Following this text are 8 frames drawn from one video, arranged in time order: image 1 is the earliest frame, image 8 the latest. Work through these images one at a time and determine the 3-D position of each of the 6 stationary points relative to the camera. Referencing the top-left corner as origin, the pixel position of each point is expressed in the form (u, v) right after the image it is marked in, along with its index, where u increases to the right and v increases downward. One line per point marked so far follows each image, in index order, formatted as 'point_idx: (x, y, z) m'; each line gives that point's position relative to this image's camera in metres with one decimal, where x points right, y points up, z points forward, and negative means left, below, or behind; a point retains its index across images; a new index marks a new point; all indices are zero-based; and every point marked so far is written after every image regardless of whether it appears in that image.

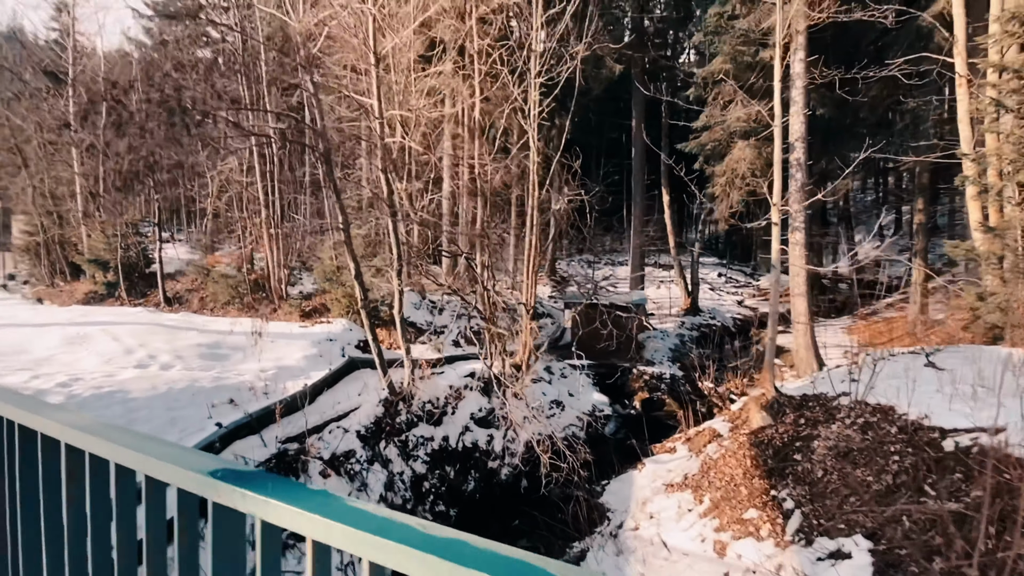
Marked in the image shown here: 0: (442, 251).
0: (-1.6, +0.9, +11.4) m
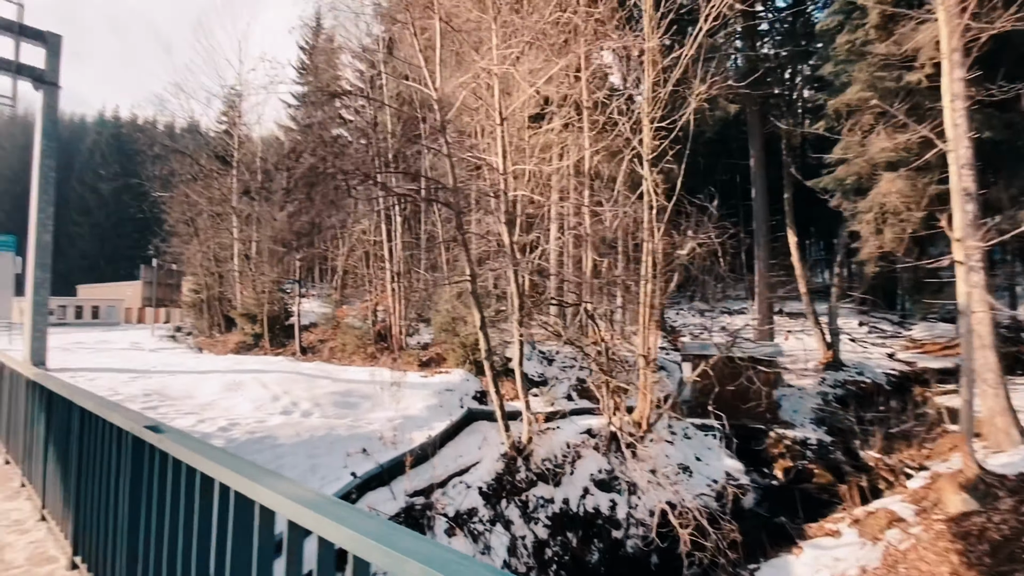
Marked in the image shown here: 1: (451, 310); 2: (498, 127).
0: (+1.1, -0.3, +11.1) m
1: (-1.8, -0.6, +14.5) m
2: (-0.3, +3.4, +10.2) m
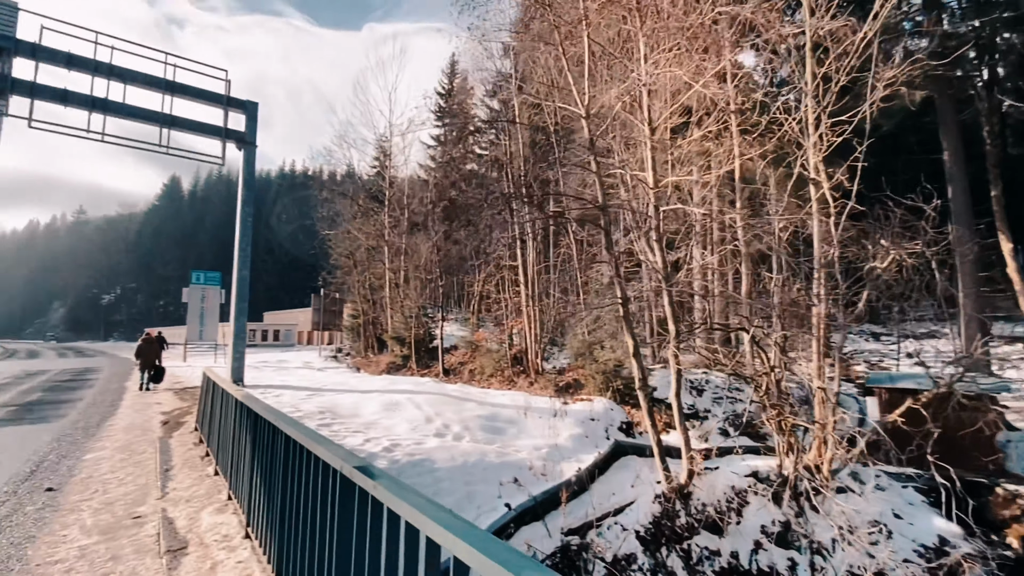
0: (+4.3, -0.8, +10.0) m
1: (+2.3, -1.3, +14.0) m
2: (+2.6, +3.0, +9.6) m
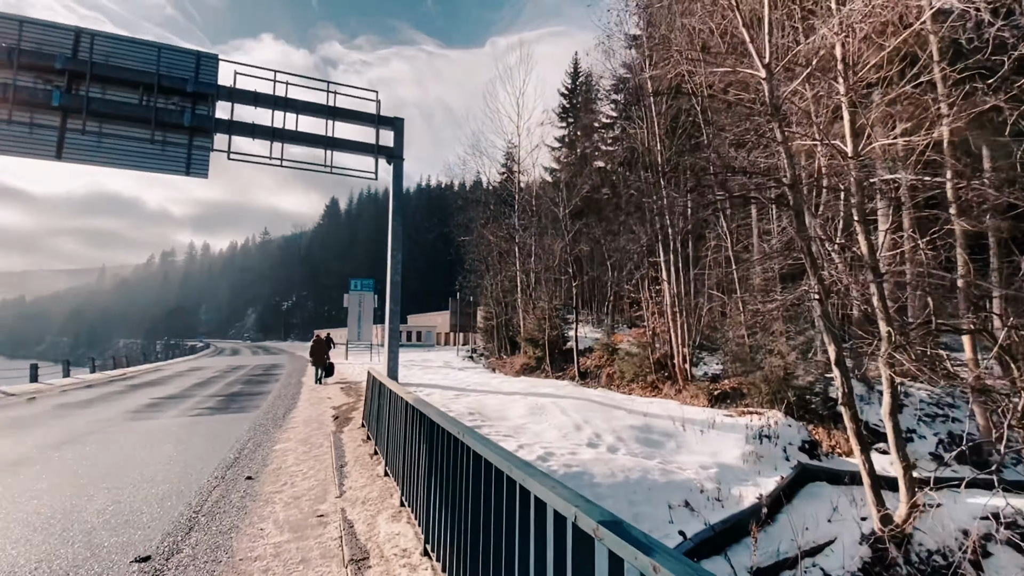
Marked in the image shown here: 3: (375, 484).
0: (+7.1, -0.6, +8.0) m
1: (+6.2, -1.2, +12.4) m
2: (+5.3, +3.1, +8.0) m
3: (-1.4, -2.1, +5.0) m
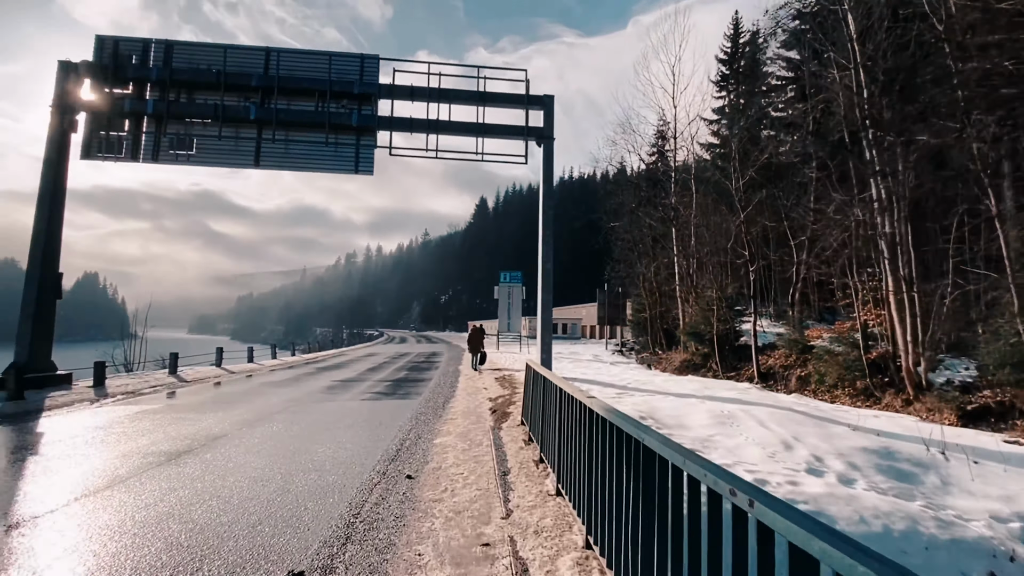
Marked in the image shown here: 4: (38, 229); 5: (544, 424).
0: (+9.2, -0.3, +4.4) m
1: (+9.7, -0.8, +8.8) m
2: (+7.5, +3.4, +4.9) m
3: (+0.3, -1.8, +4.1) m
4: (-11.8, +1.5, +12.0) m
5: (+0.4, -1.6, +5.8) m
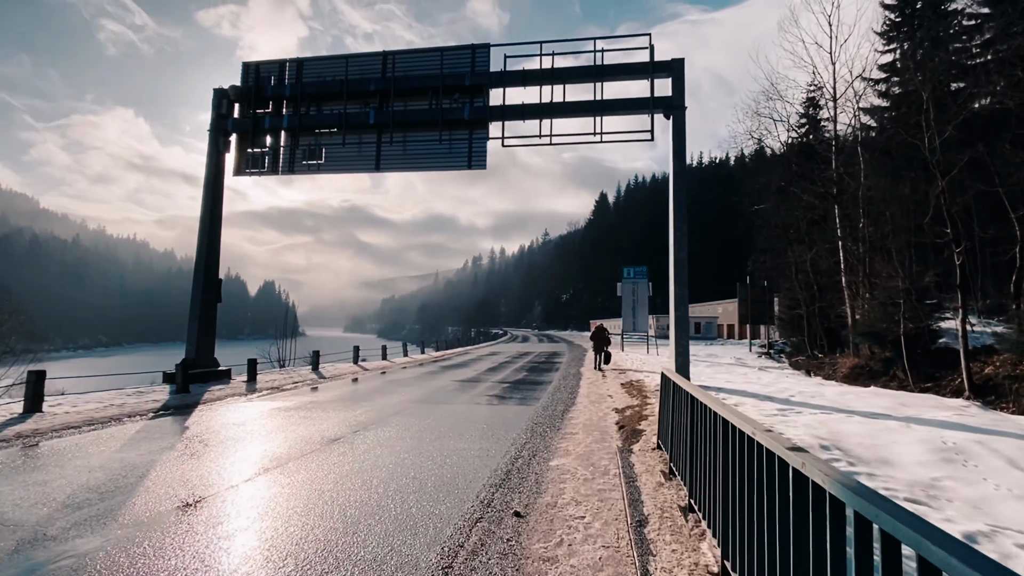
0: (+9.8, 0.0, +0.8) m
1: (+11.4, -0.5, +5.0) m
2: (+8.2, +3.7, +1.8) m
3: (+1.1, -1.7, +2.8) m
4: (-8.7, +1.3, +13.4) m
5: (+1.6, -1.5, +4.4) m
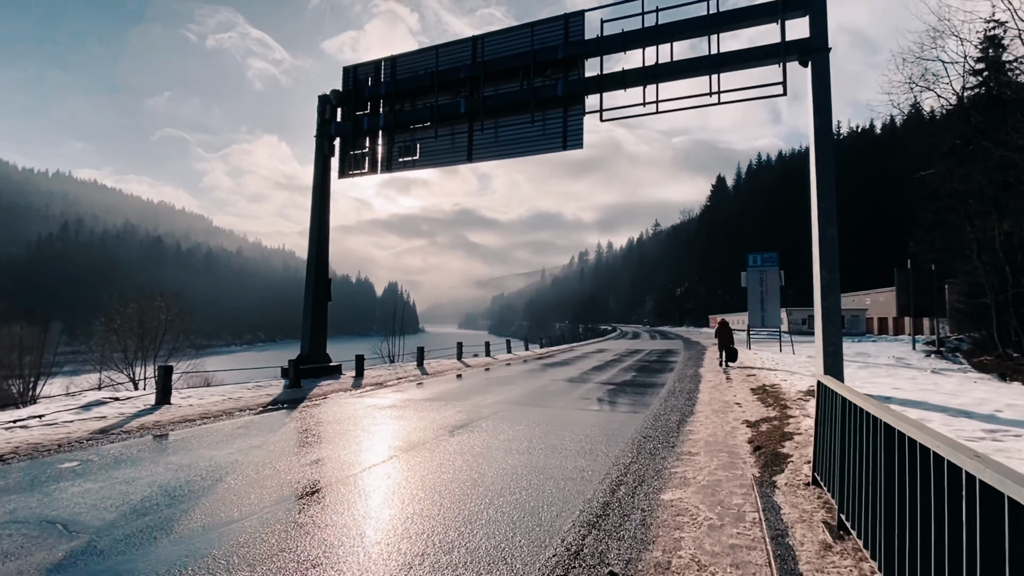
0: (+9.4, +0.4, -2.4) m
1: (+11.9, -0.1, +1.4) m
2: (+8.0, +4.0, -1.1) m
3: (+1.4, -1.6, +1.5) m
4: (-5.9, +1.4, +14.0) m
5: (+2.3, -1.4, +3.0) m
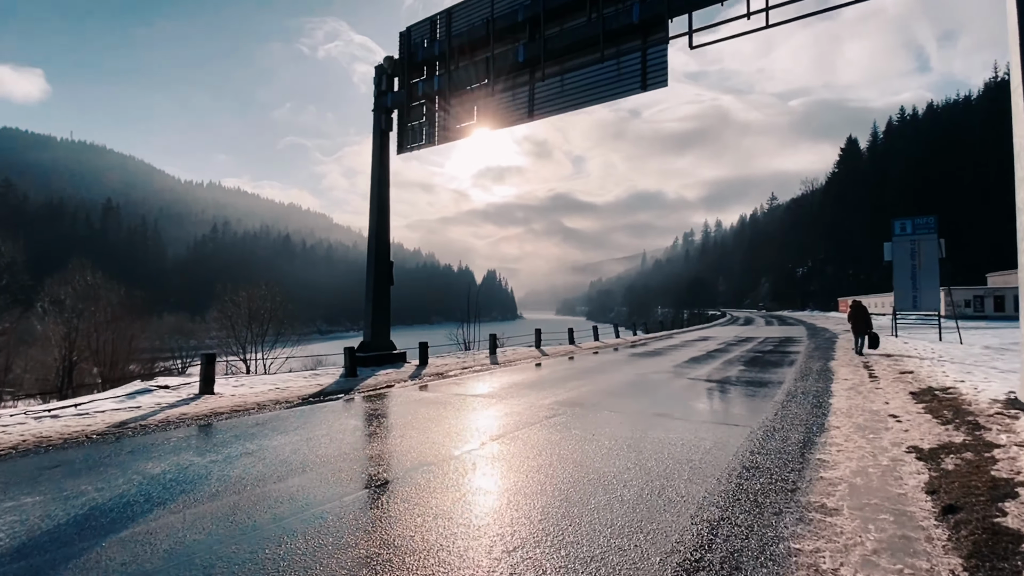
0: (+7.8, +0.6, -5.9) m
1: (+11.0, +0.3, -2.7) m
2: (+6.5, +4.2, -4.4) m
3: (+0.8, -1.4, -0.4) m
4: (-3.9, +1.8, +13.3) m
5: (+1.9, -1.1, +0.9) m
